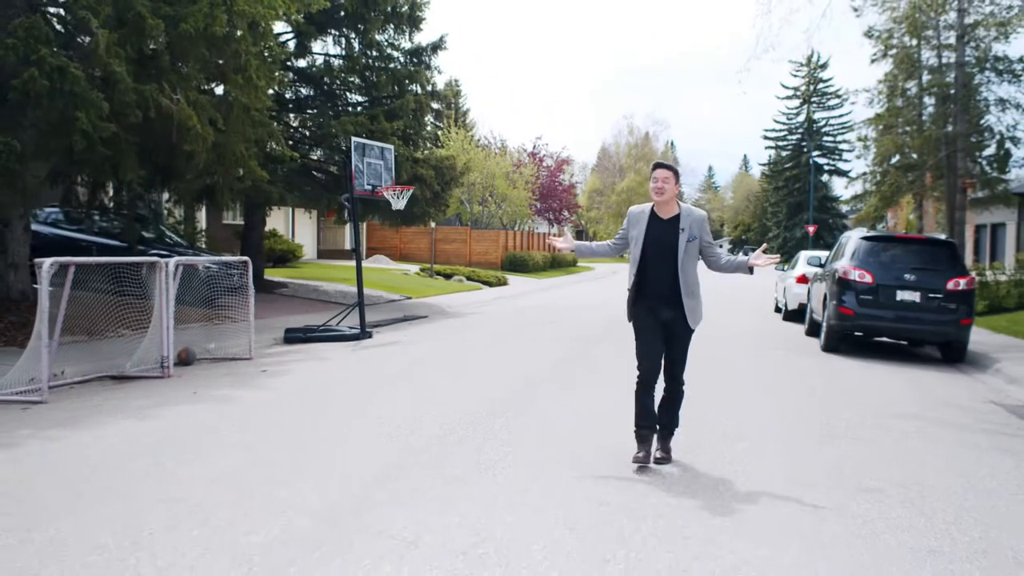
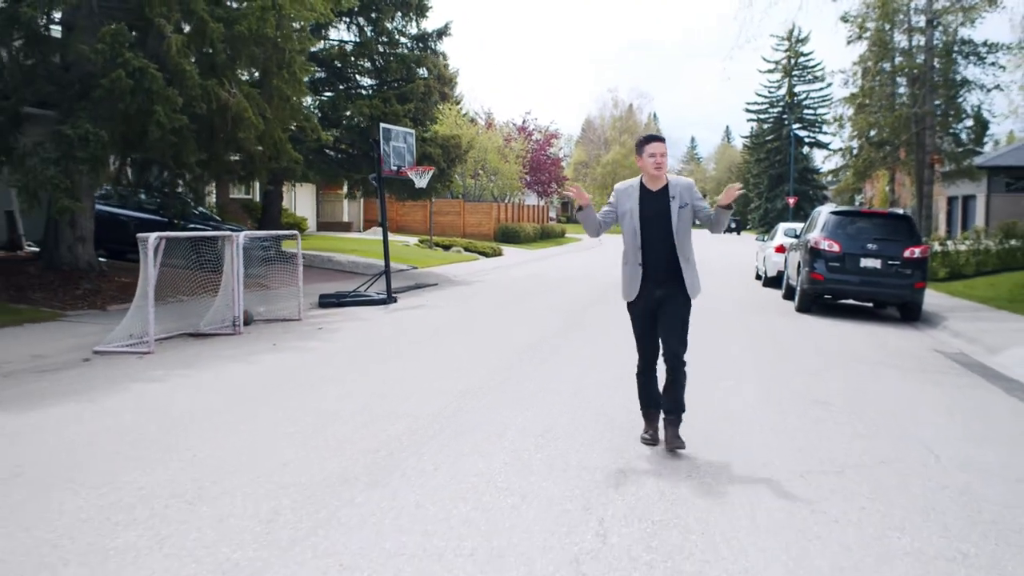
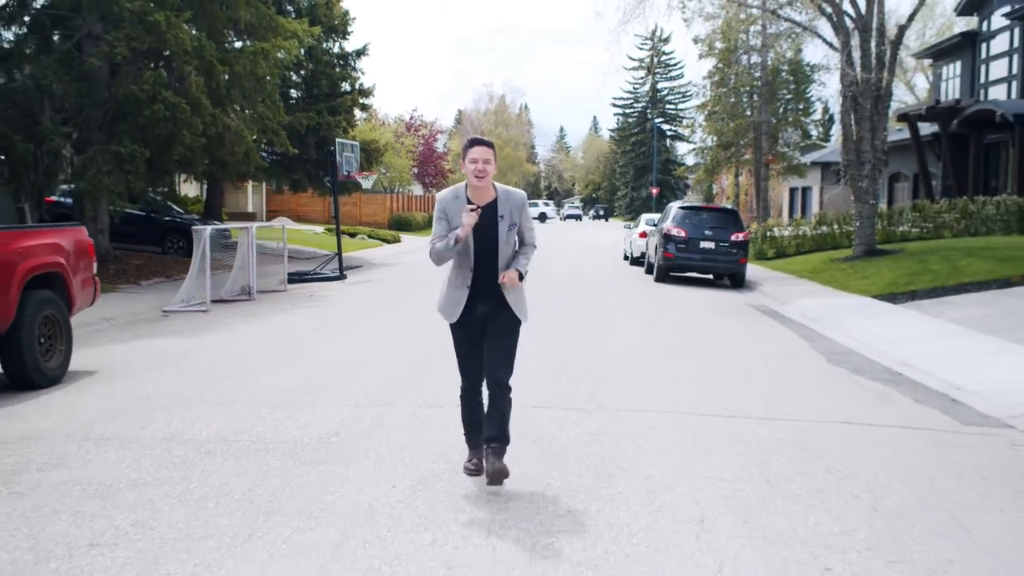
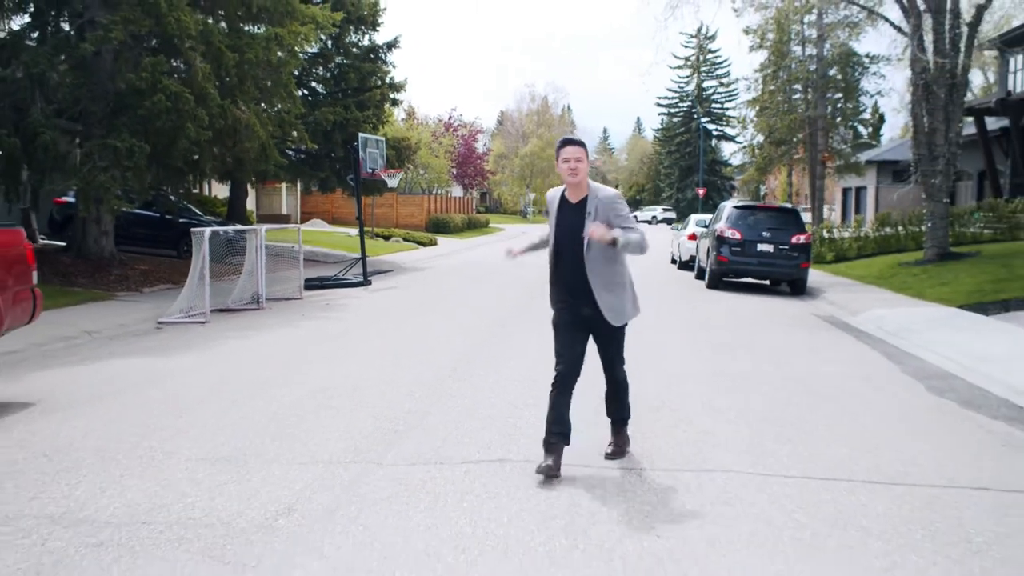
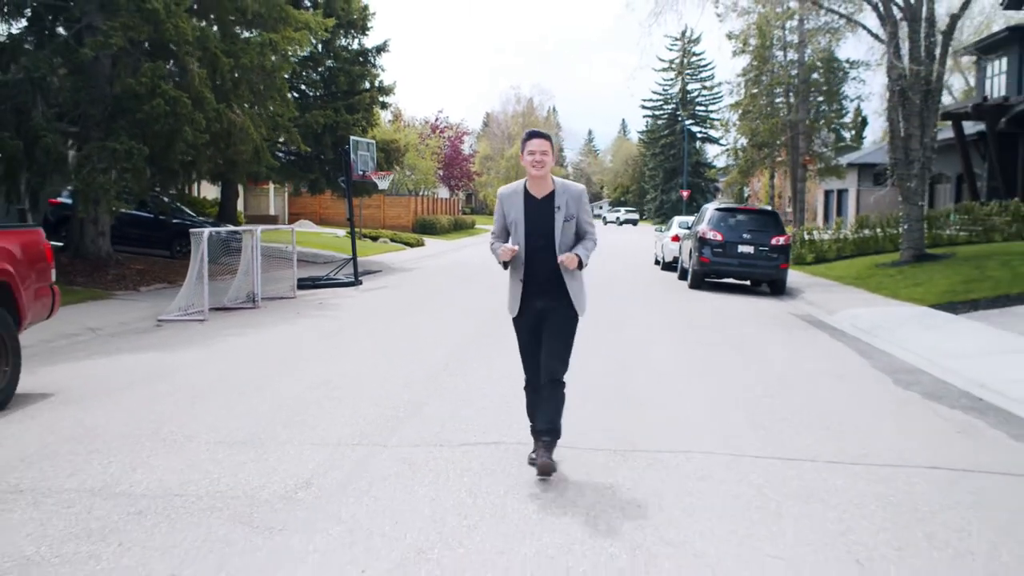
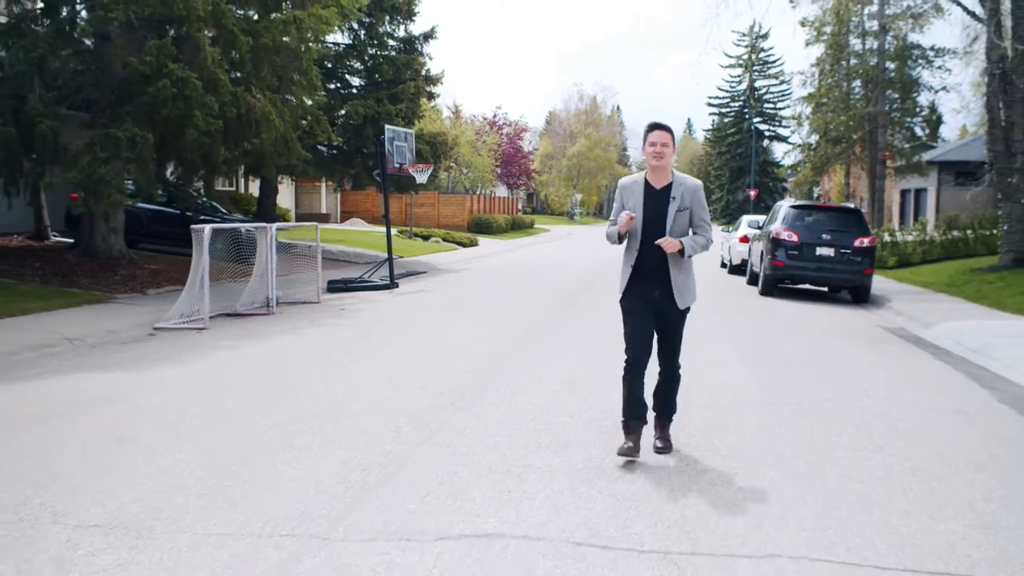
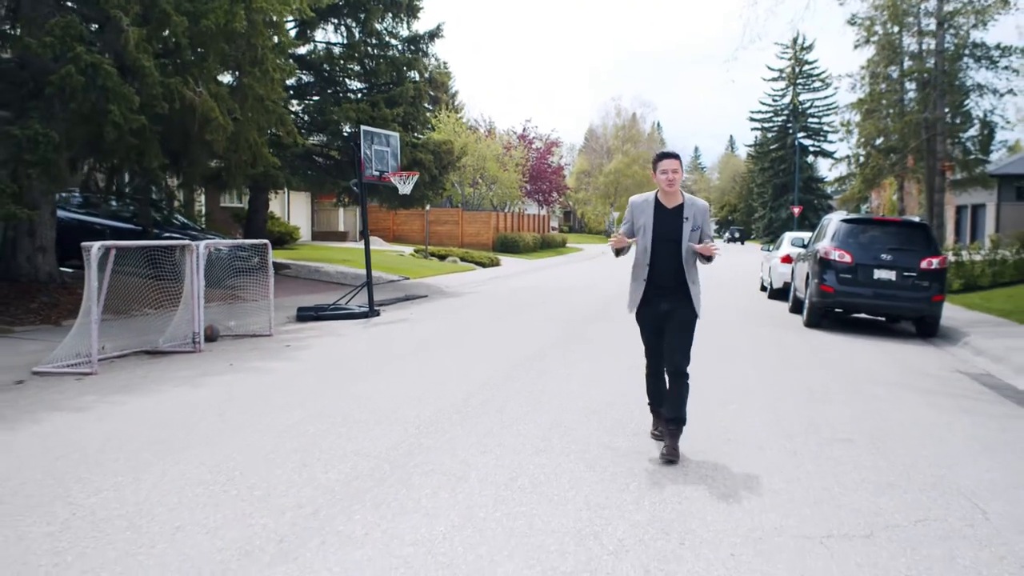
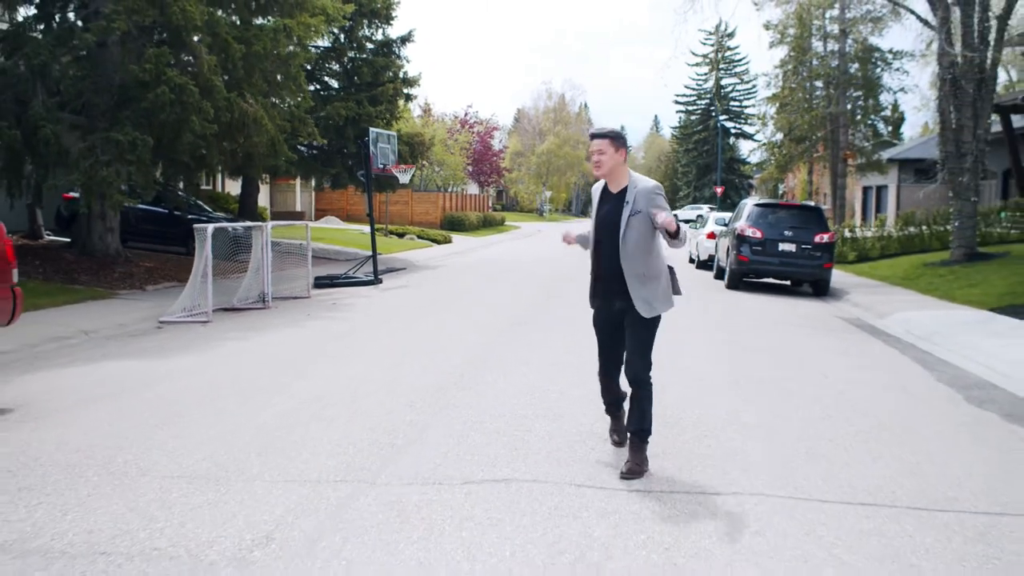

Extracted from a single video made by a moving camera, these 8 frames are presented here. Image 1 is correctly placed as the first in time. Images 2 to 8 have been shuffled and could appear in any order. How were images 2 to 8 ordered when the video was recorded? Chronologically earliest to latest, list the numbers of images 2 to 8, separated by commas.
7, 2, 6, 8, 4, 5, 3
